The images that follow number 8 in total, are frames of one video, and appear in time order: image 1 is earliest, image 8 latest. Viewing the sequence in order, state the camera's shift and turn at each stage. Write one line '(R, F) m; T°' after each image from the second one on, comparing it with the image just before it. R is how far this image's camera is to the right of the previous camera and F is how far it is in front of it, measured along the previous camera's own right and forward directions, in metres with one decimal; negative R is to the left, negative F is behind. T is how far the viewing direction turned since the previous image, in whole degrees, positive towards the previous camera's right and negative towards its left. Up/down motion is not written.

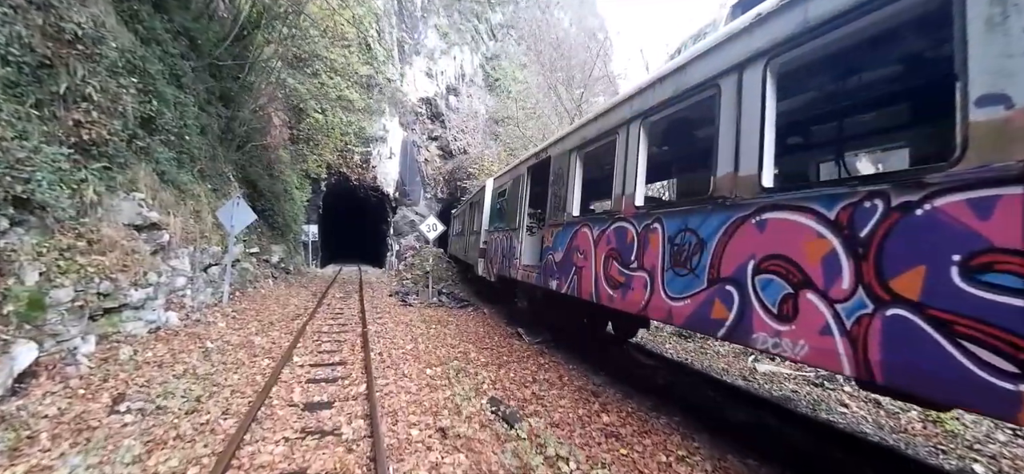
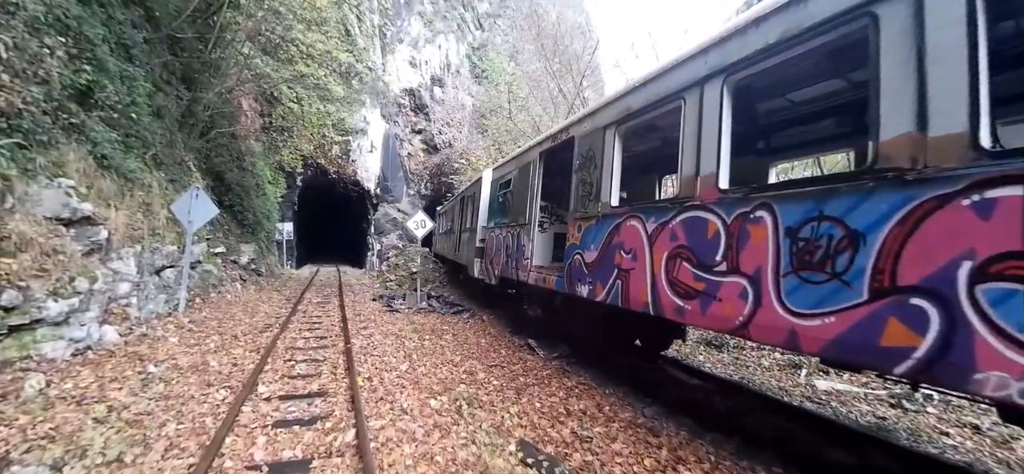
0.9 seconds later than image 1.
(-0.6, +1.1) m; +3°
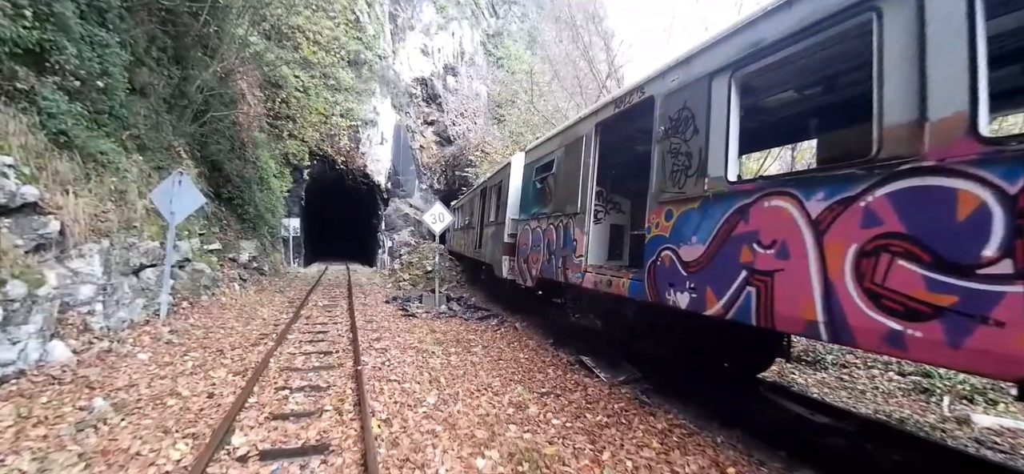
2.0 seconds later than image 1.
(-0.6, +1.4) m; -1°
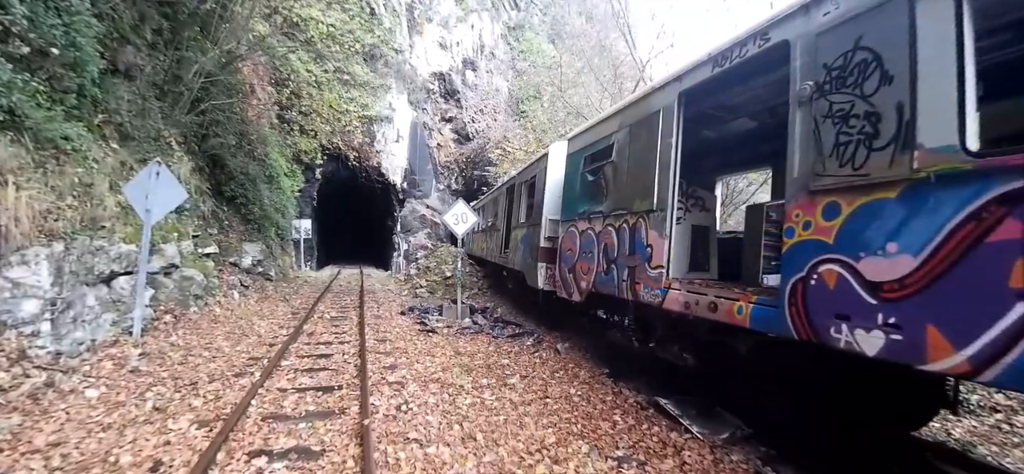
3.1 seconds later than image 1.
(-0.5, +1.3) m; -2°
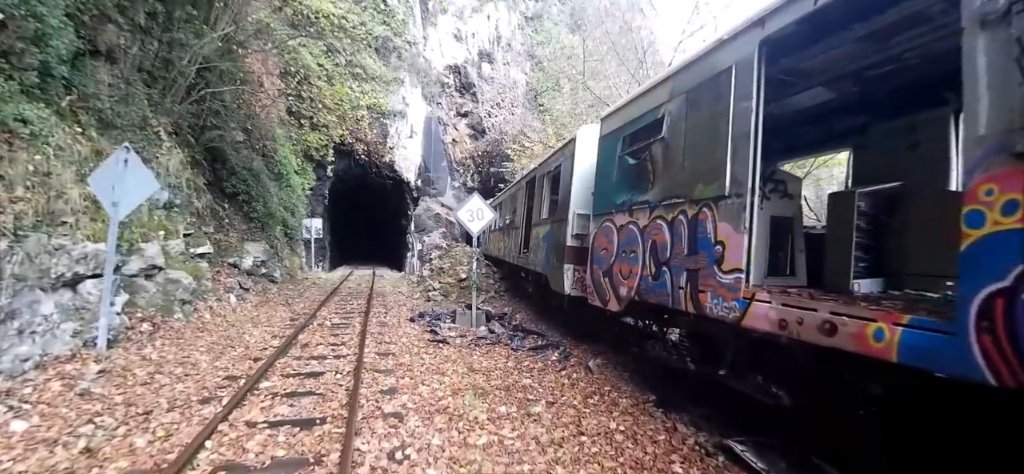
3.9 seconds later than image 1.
(-0.1, +1.0) m; -3°
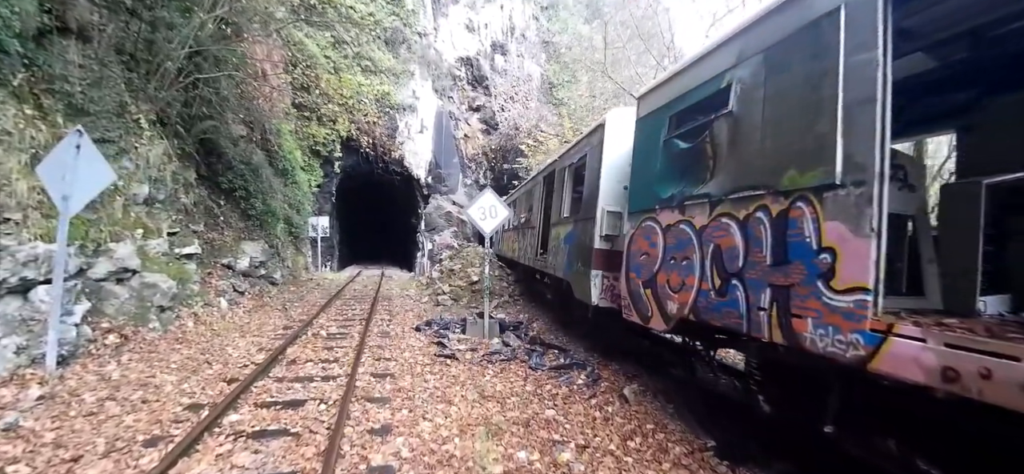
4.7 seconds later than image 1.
(-0.1, +0.9) m; -2°
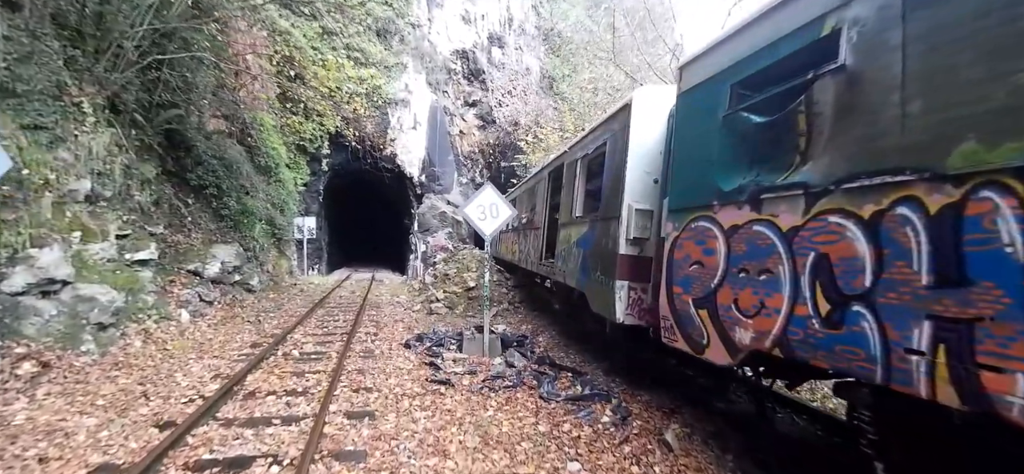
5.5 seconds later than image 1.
(-0.1, +0.9) m; +1°
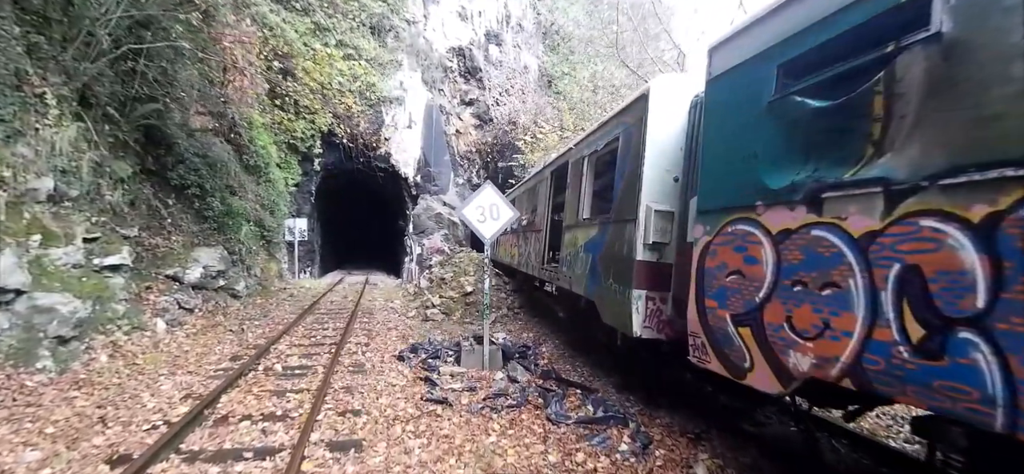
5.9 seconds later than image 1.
(-0.1, +0.4) m; +1°
